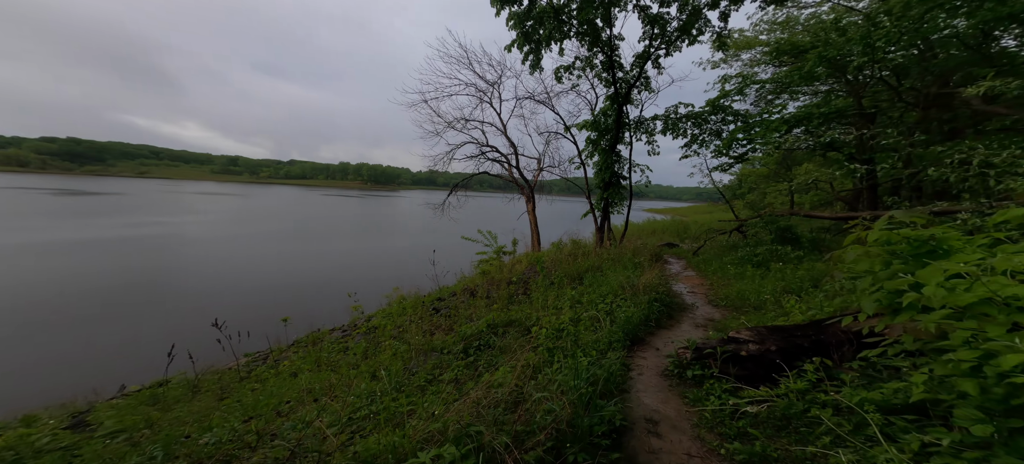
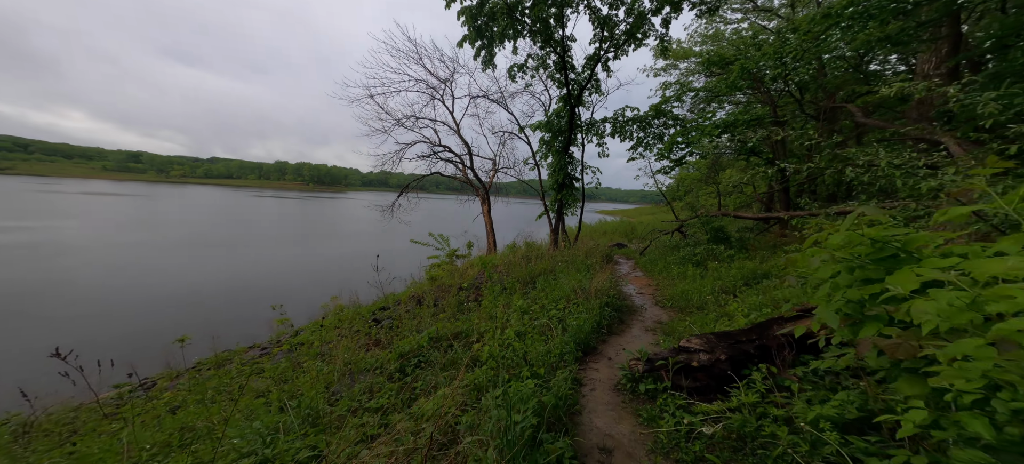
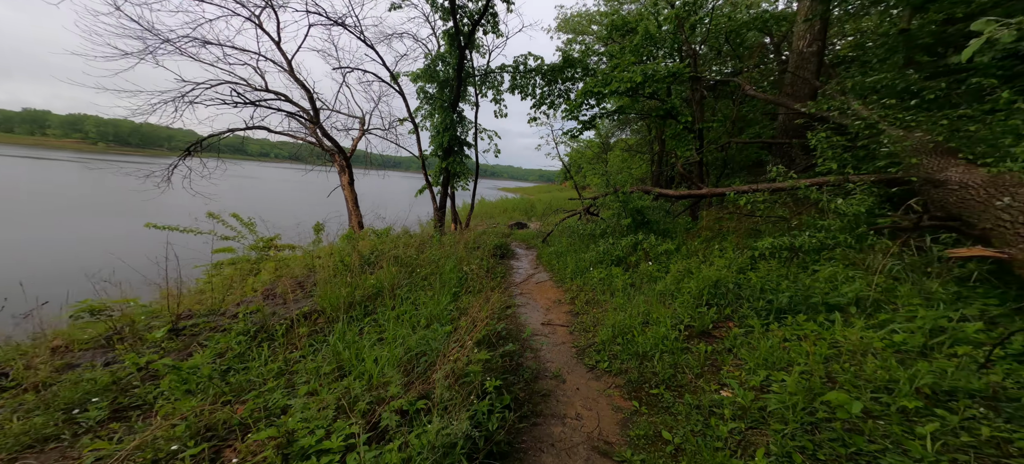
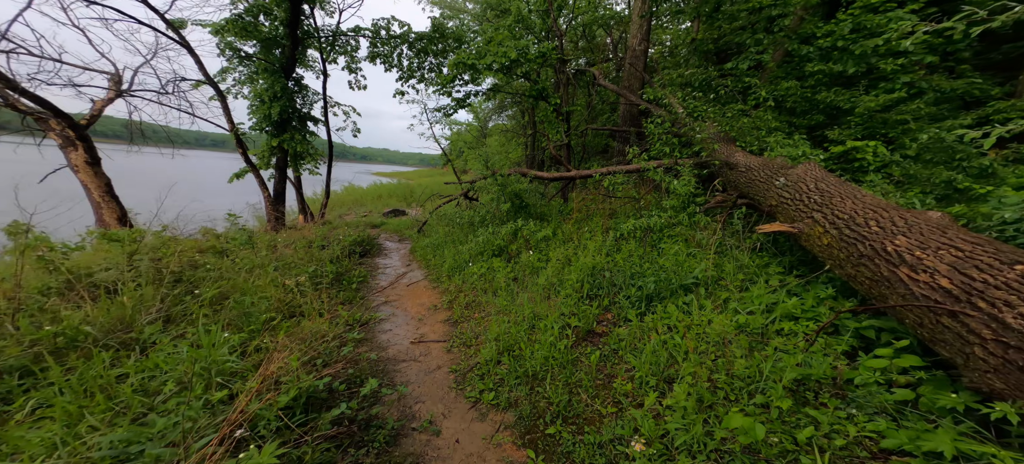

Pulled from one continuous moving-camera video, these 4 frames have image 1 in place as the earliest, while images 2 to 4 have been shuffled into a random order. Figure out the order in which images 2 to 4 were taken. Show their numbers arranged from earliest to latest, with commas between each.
2, 3, 4
